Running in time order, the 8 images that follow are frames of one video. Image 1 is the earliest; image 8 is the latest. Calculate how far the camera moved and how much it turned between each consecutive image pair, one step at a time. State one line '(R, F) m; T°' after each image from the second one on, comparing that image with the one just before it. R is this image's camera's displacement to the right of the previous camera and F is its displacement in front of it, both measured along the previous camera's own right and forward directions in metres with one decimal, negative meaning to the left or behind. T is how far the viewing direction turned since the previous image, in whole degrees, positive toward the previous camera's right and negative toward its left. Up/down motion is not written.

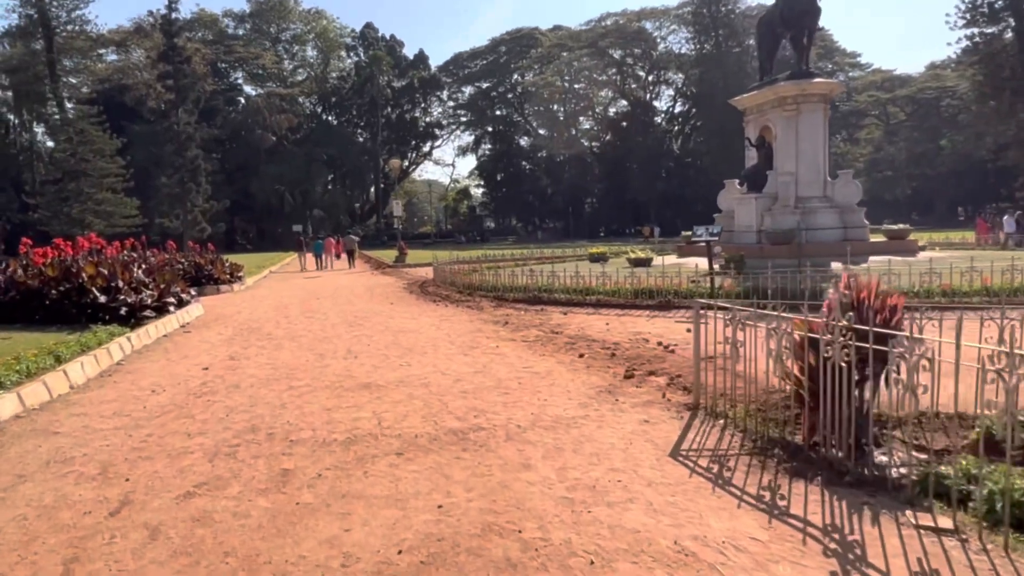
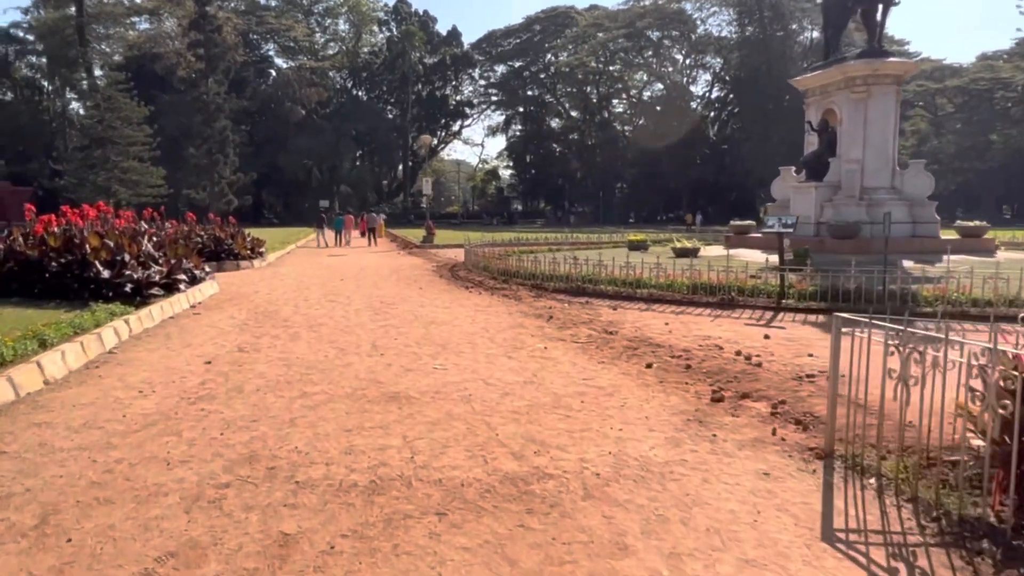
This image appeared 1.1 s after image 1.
(-0.3, +1.2) m; -2°
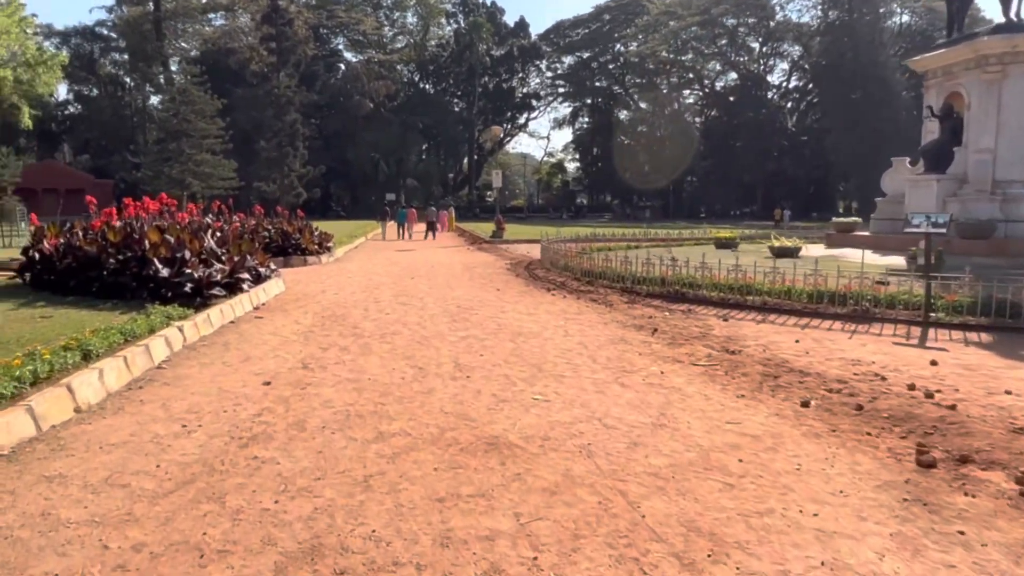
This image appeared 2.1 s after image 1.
(-0.4, +1.2) m; -5°
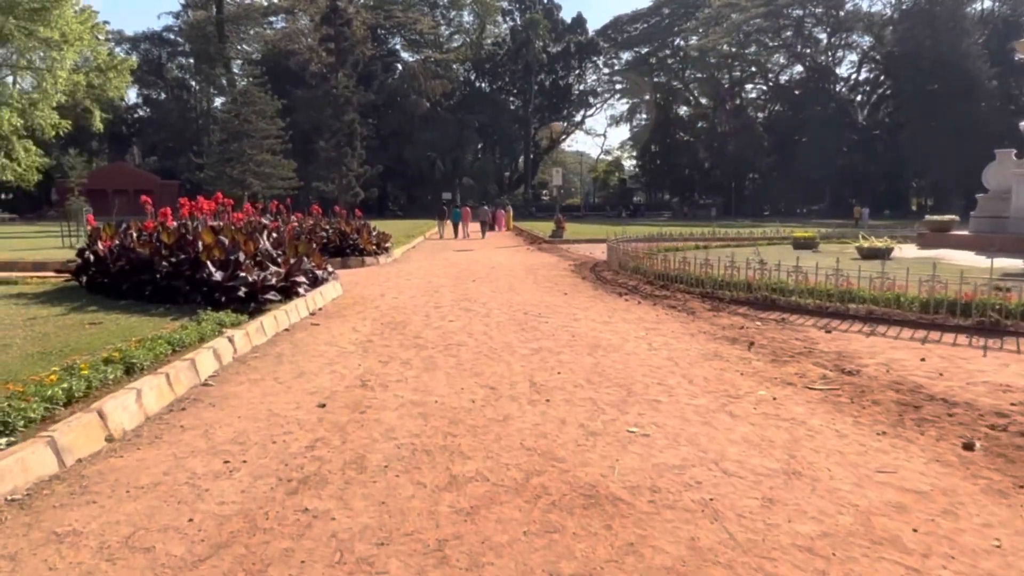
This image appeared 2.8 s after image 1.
(-0.2, +0.8) m; -4°
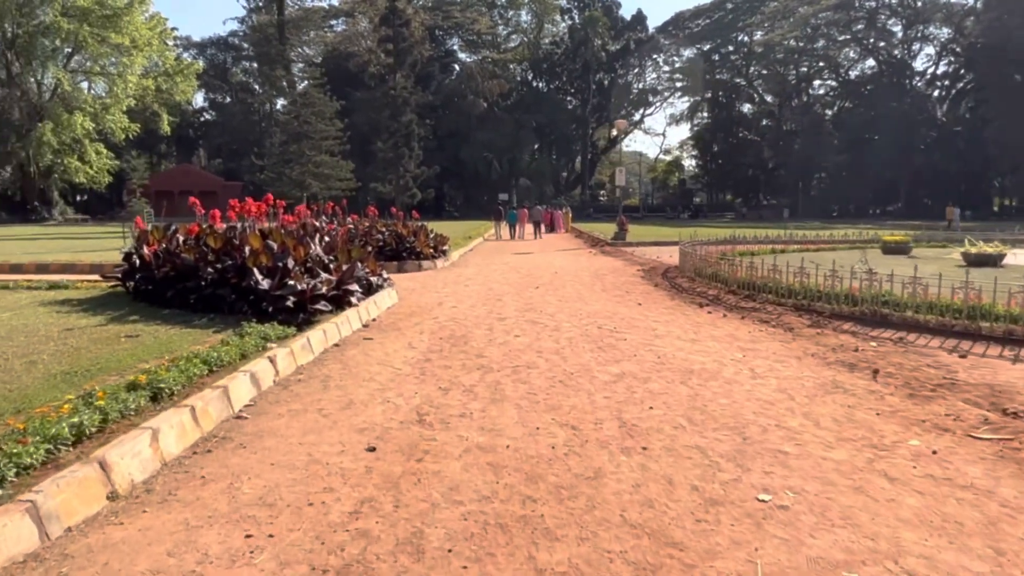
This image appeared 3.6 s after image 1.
(-0.2, +0.9) m; -4°
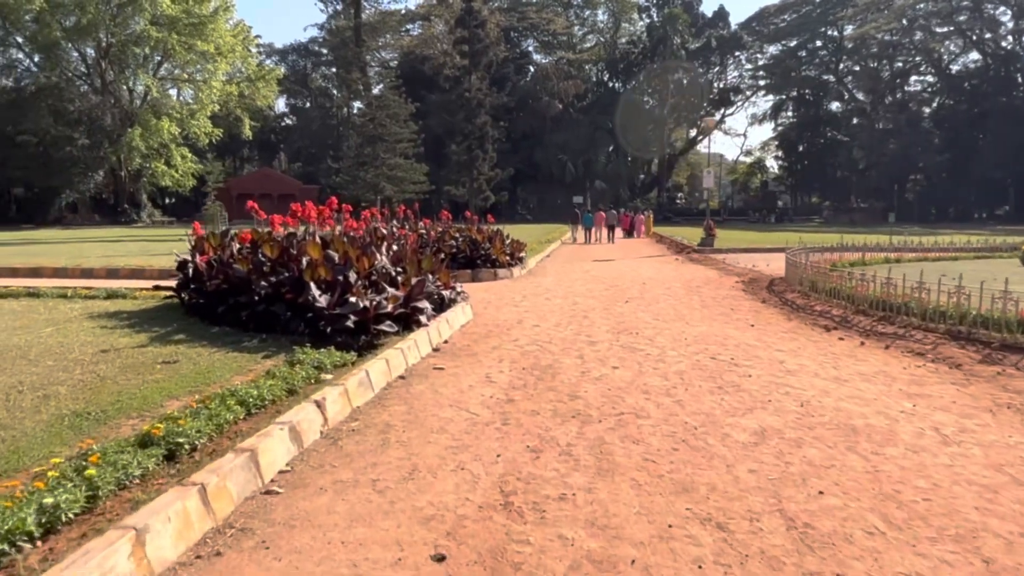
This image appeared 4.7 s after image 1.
(-0.2, +1.2) m; -6°
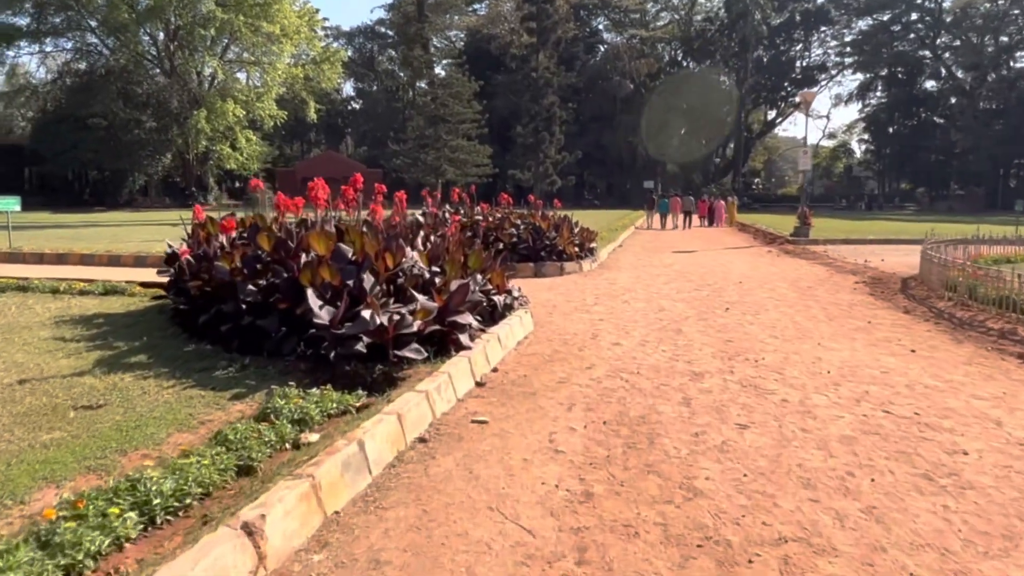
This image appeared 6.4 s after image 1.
(-0.1, +2.1) m; -5°
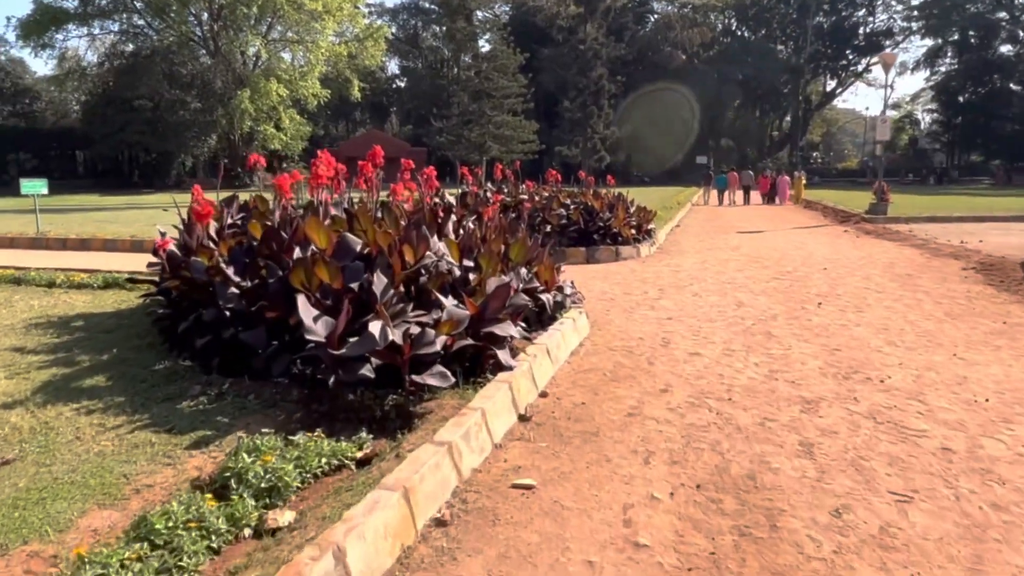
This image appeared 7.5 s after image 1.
(0.0, +1.3) m; -4°
